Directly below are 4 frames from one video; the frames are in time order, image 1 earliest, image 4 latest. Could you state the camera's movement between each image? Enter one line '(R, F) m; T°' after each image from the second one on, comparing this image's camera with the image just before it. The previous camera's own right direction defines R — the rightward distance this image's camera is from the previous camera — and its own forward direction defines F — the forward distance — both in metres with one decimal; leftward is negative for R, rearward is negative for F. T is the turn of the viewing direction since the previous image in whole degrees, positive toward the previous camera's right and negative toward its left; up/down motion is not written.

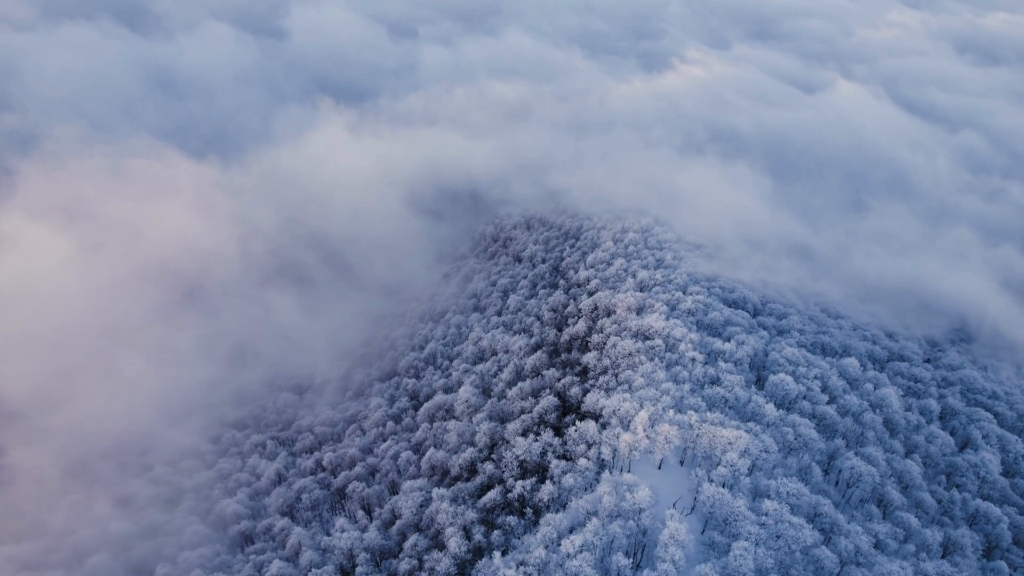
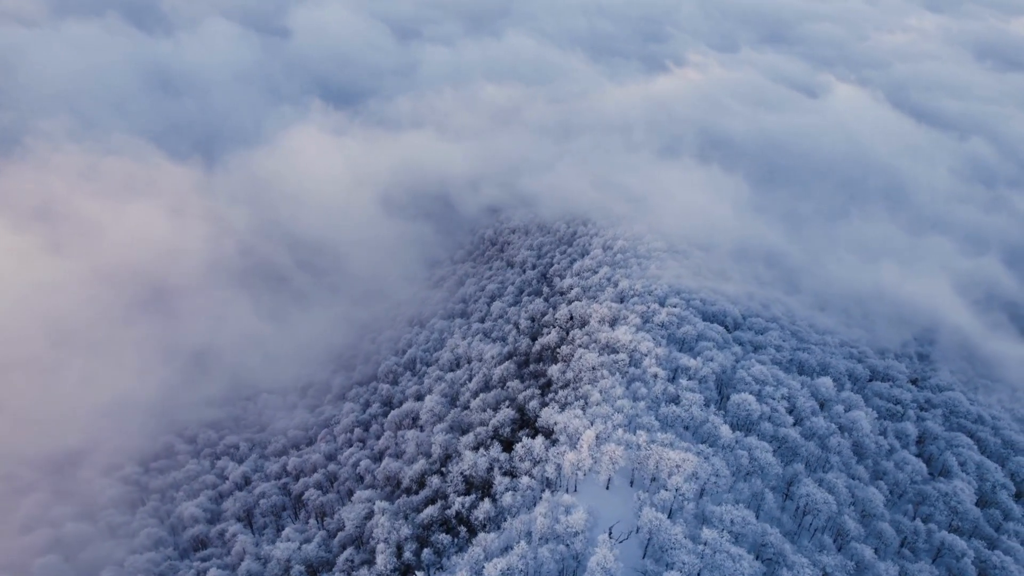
(+11.6, +2.3) m; -2°
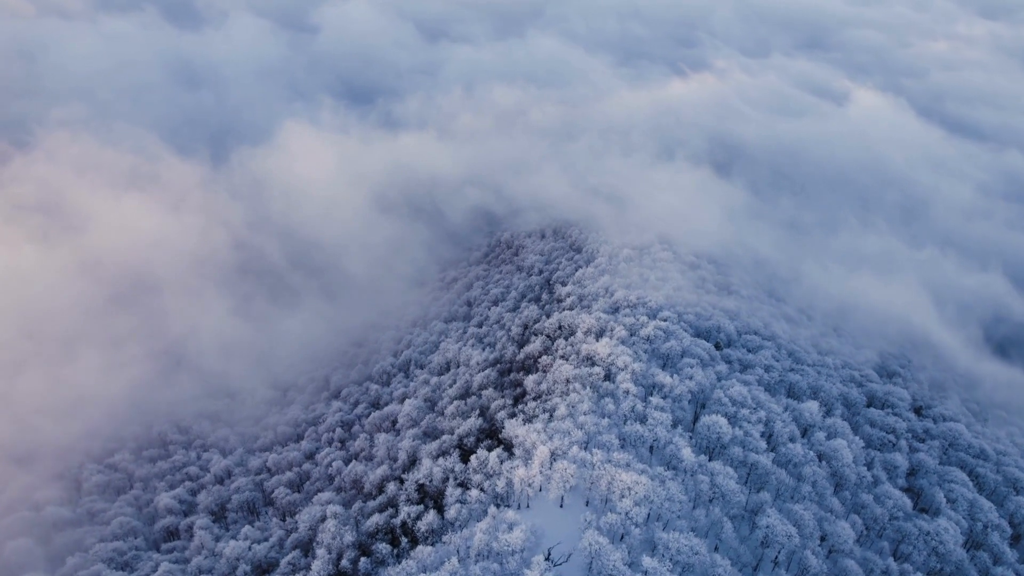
(+12.2, +1.9) m; -3°
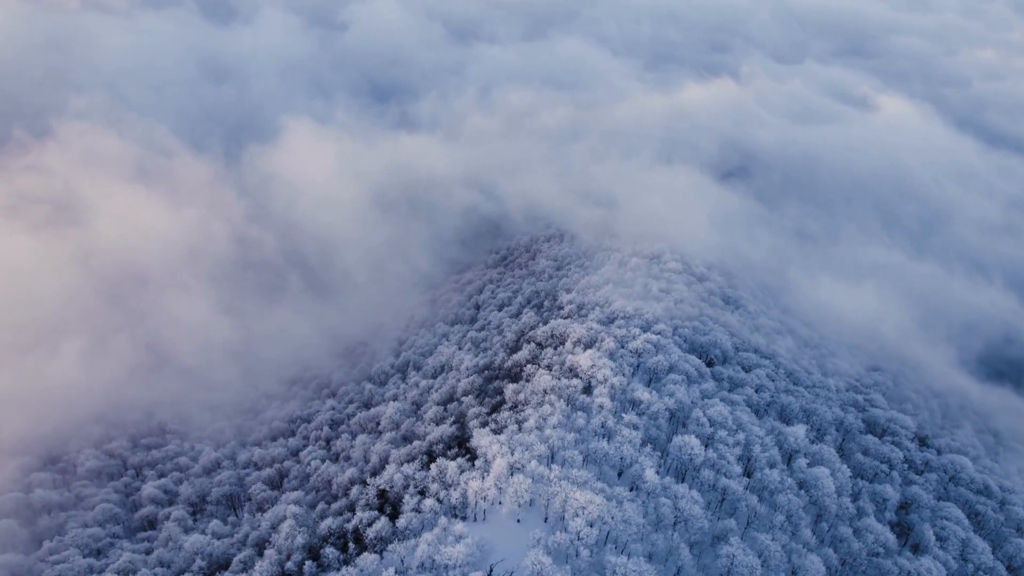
(+11.1, +1.8) m; -3°
